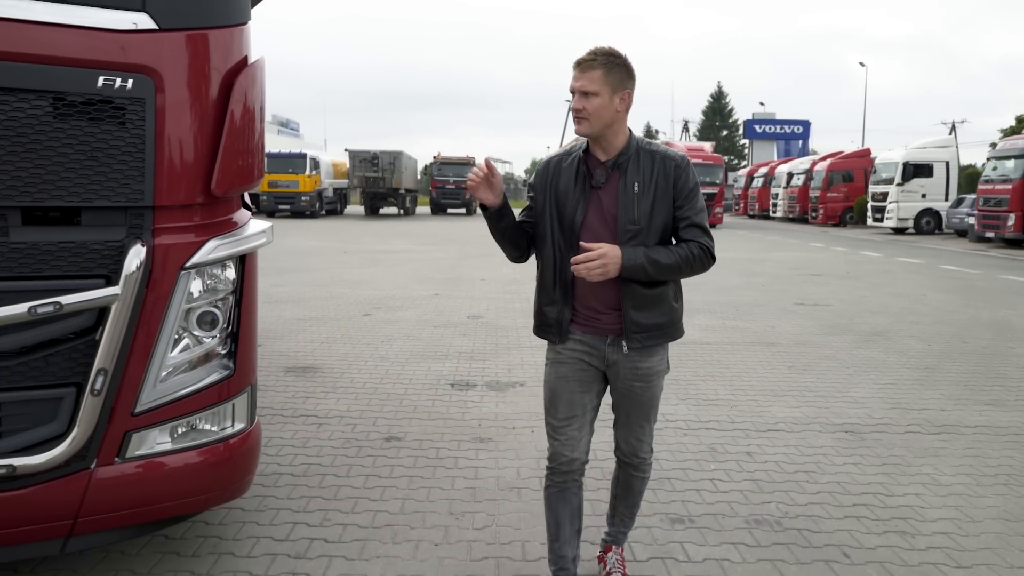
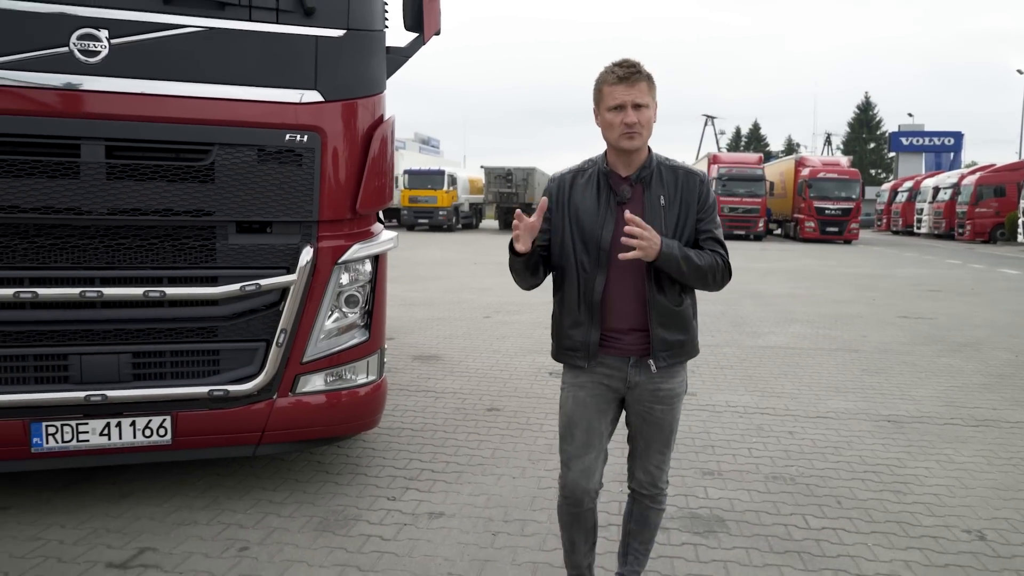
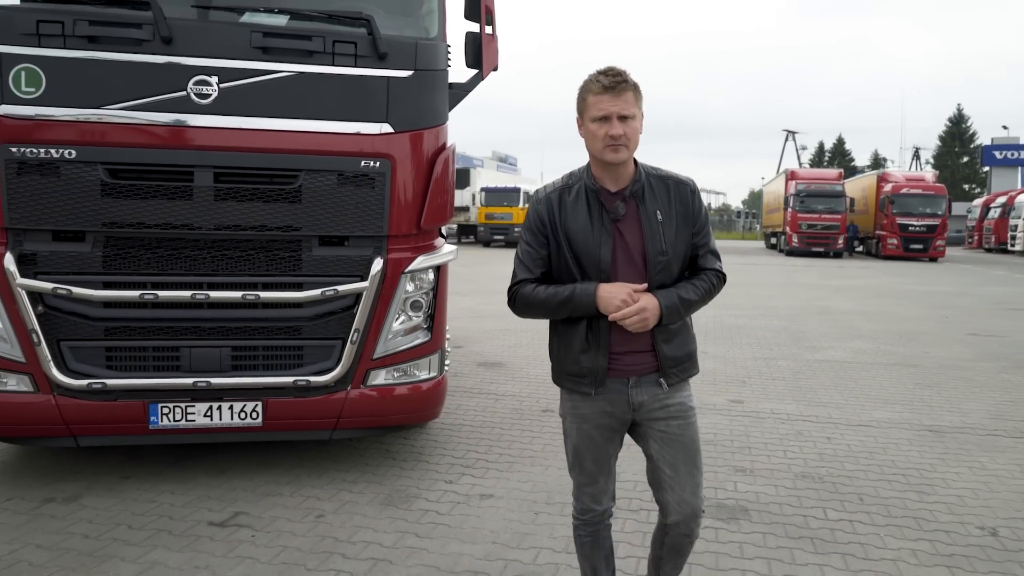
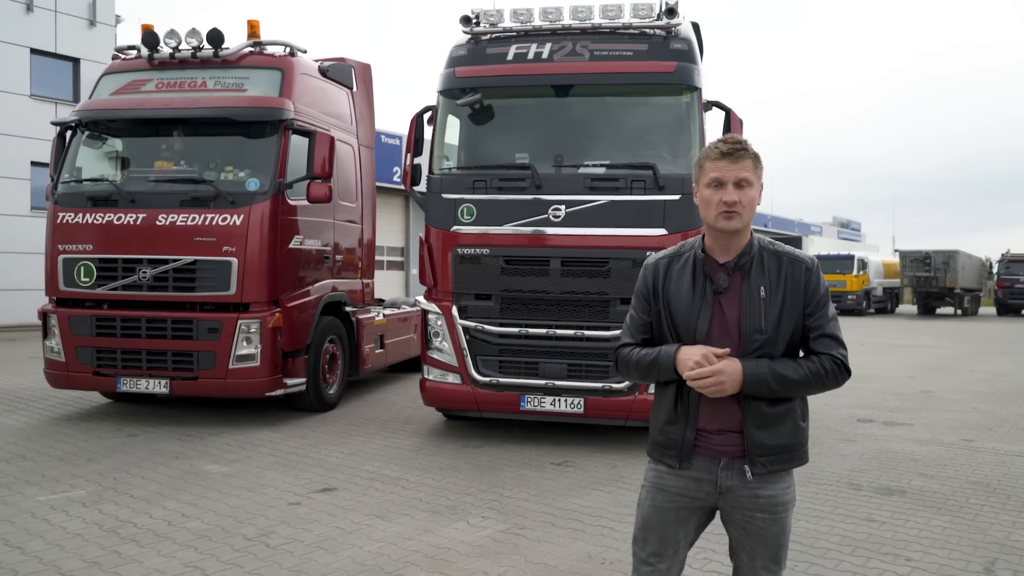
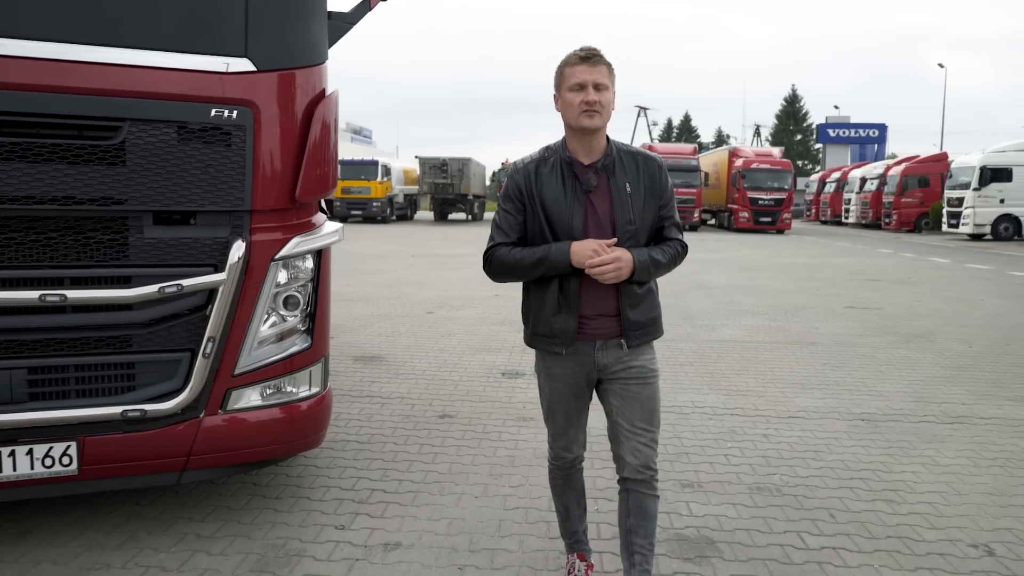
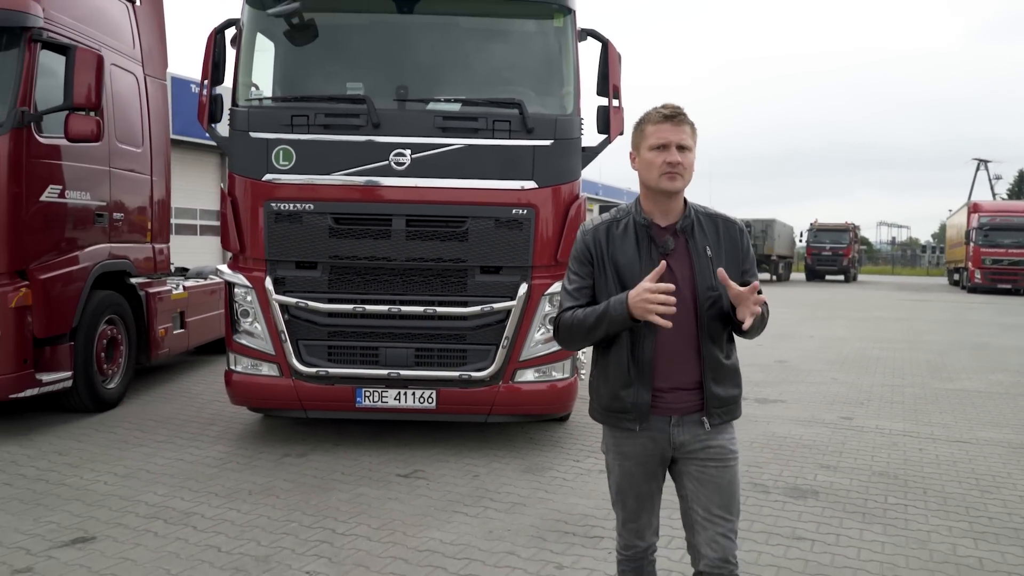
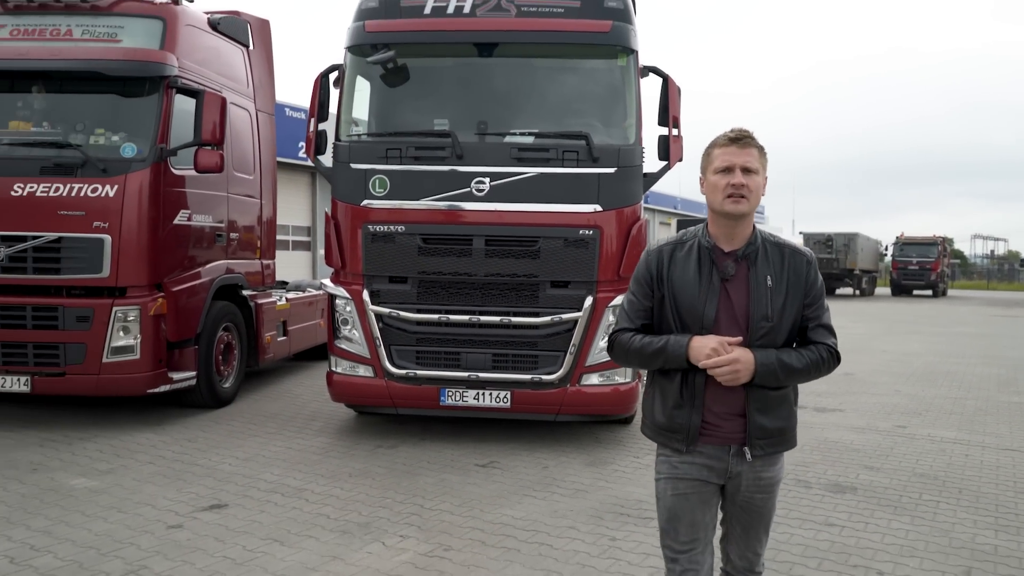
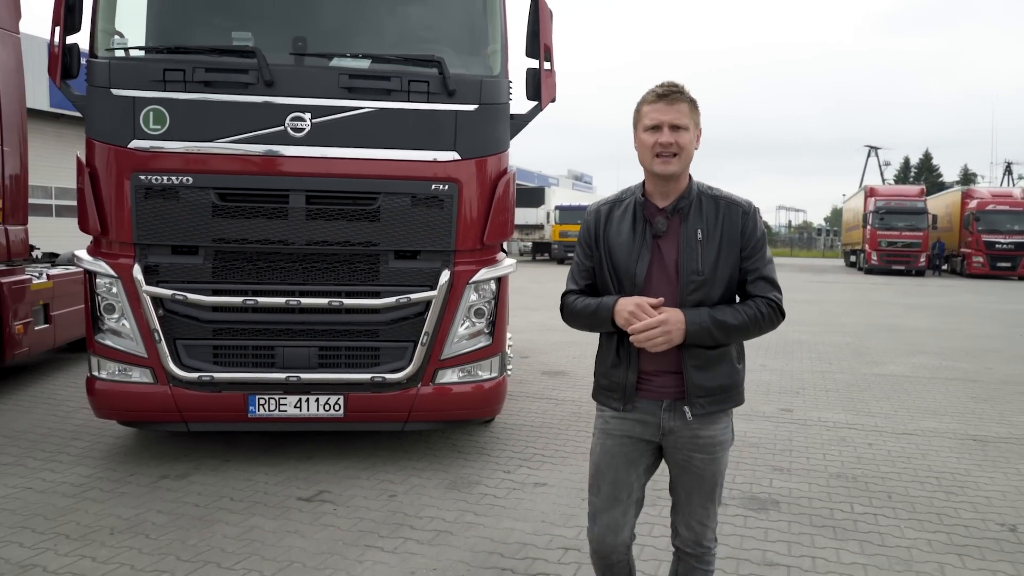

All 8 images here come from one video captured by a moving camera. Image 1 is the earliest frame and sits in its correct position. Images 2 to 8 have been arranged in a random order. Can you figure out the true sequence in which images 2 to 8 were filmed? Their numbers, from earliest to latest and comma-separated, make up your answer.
5, 2, 3, 8, 6, 7, 4
